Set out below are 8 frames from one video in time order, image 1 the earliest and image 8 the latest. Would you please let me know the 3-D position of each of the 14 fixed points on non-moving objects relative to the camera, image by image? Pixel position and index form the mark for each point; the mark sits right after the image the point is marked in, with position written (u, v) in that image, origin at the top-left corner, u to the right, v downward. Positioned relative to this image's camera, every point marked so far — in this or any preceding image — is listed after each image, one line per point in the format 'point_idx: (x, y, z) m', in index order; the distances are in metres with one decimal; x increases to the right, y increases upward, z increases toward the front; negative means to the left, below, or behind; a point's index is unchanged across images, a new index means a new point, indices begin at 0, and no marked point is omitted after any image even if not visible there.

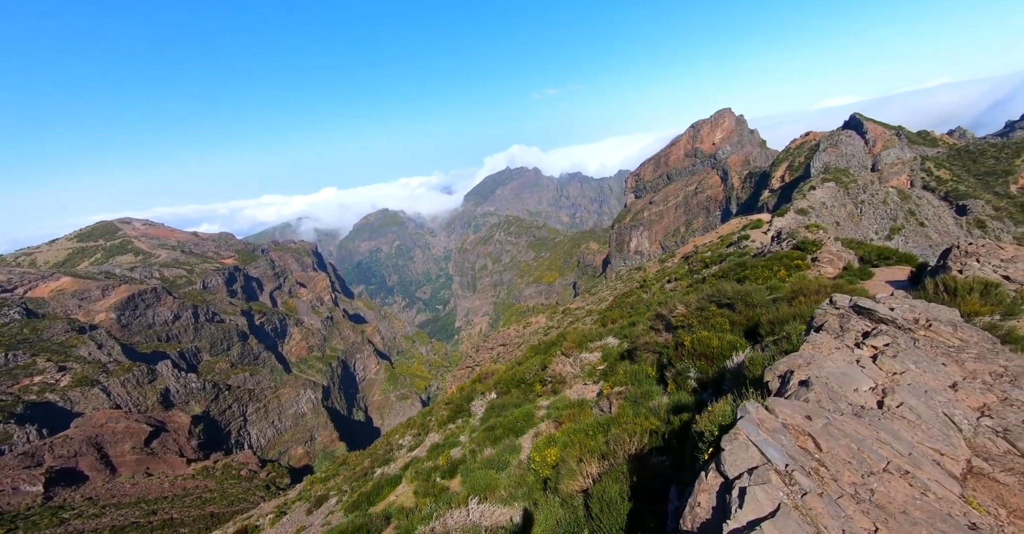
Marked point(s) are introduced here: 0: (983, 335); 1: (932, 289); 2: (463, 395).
0: (+5.9, -0.8, +6.4) m
1: (+8.8, -0.4, +10.8) m
2: (-1.3, -4.5, +17.7) m
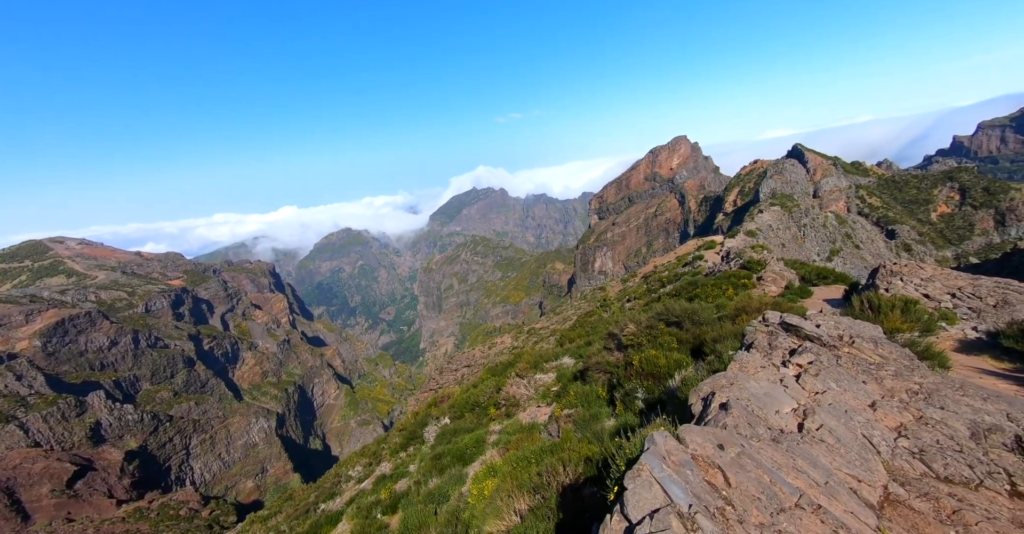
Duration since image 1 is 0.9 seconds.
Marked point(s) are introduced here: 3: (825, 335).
0: (+5.1, -1.1, +6.5) m
1: (+7.6, -0.8, +11.2) m
2: (-3.0, -5.2, +17.1) m
3: (+4.1, -0.9, +6.6) m
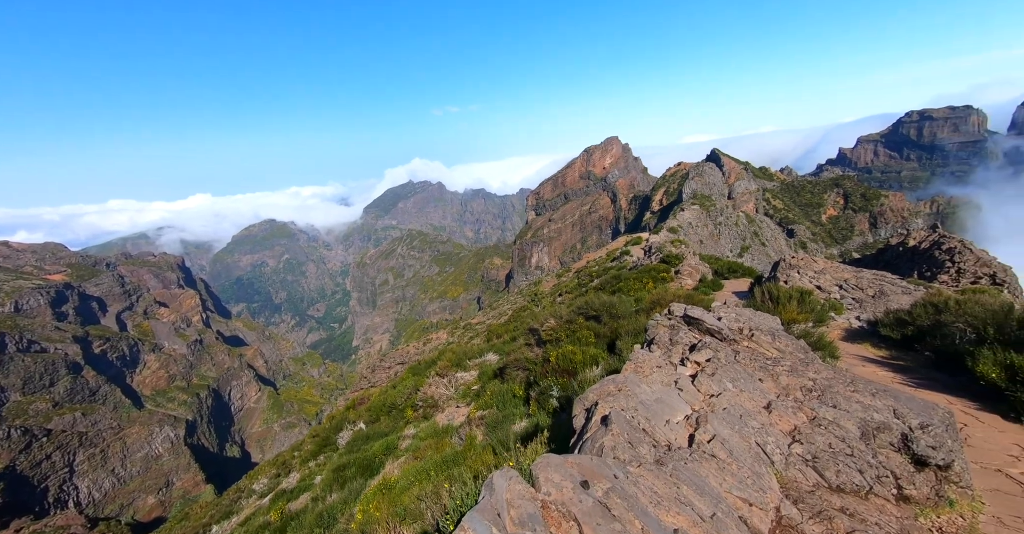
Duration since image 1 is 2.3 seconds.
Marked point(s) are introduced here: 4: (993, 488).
0: (+3.7, -1.0, +6.5) m
1: (+5.6, -0.7, +11.5) m
2: (-5.7, -5.1, +15.9) m
3: (+2.7, -0.8, +6.5) m
4: (+4.7, -2.2, +5.0) m
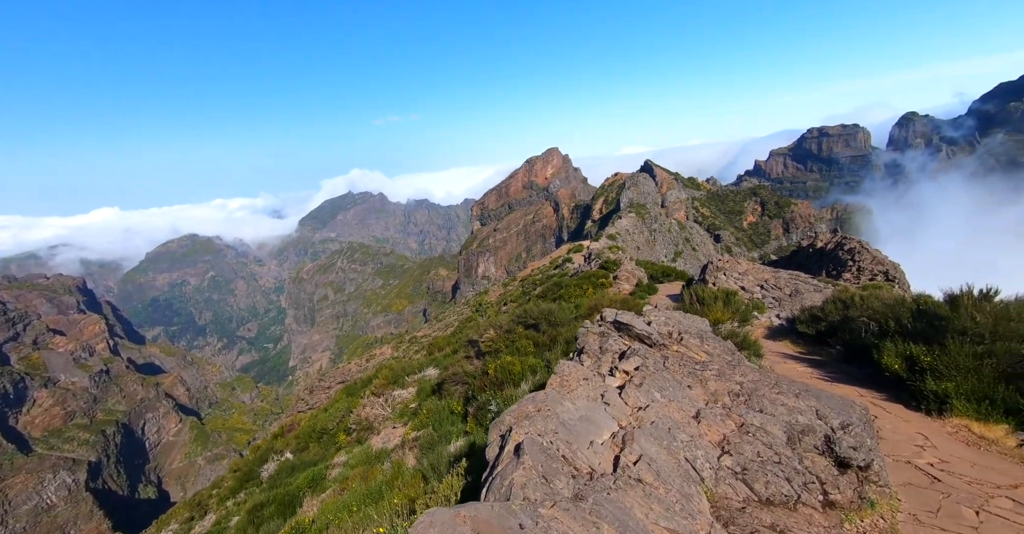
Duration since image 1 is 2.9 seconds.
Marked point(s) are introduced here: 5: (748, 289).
0: (+2.8, -1.0, +6.5) m
1: (+4.1, -0.7, +11.7) m
2: (-7.5, -5.6, +14.7) m
3: (+1.8, -0.9, +6.4) m
4: (+4.0, -2.2, +5.1) m
5: (+8.9, -0.8, +18.8) m
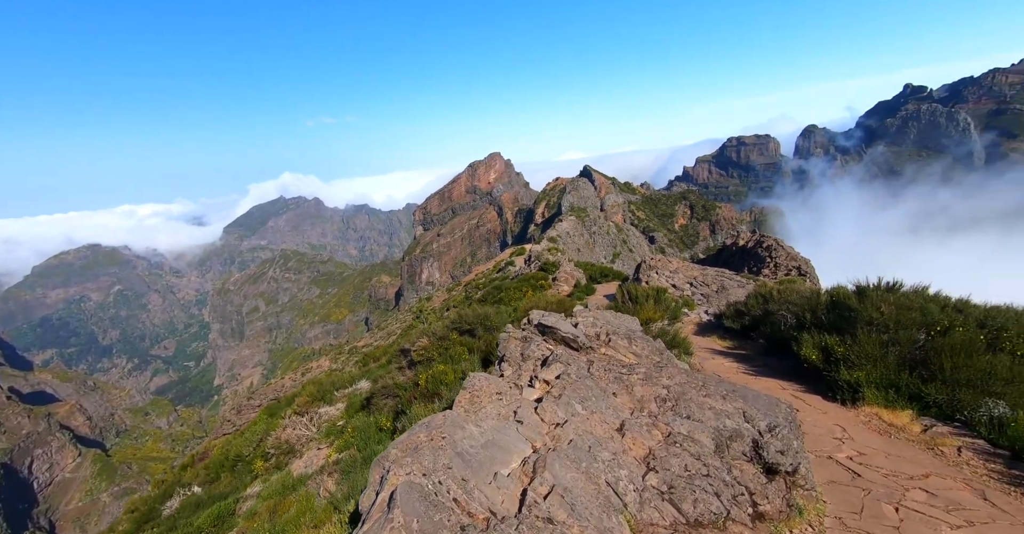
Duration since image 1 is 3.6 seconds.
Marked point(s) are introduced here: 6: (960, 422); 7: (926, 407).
0: (+1.8, -1.0, +6.3) m
1: (+2.5, -0.7, +11.6) m
2: (-9.2, -5.9, +13.2) m
3: (+0.8, -0.9, +6.0) m
4: (+3.2, -2.1, +5.1) m
5: (+6.4, -0.8, +19.2) m
6: (+6.0, -2.1, +6.8) m
7: (+5.9, -2.0, +7.2) m
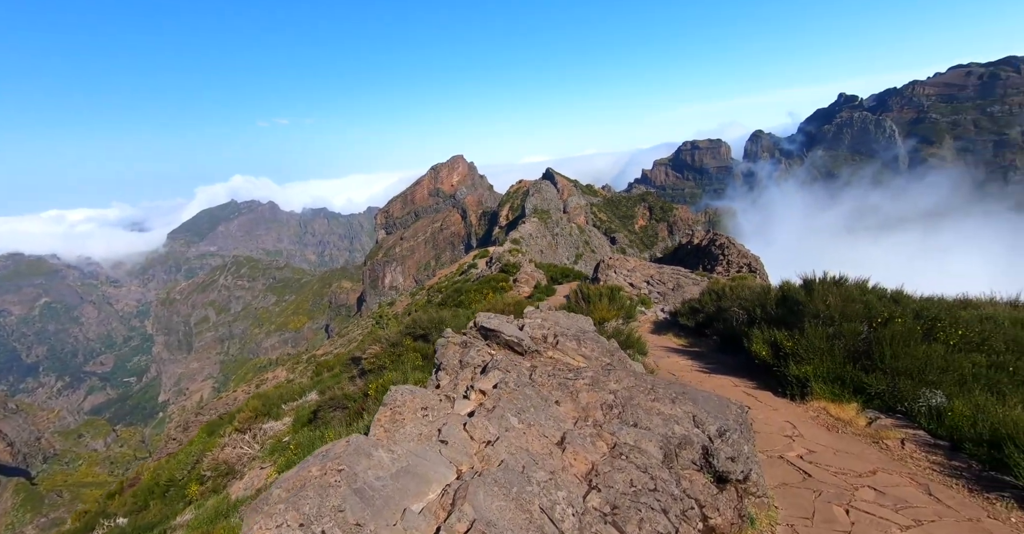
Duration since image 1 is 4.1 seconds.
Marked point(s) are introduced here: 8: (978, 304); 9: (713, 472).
0: (+1.1, -1.0, +6.1) m
1: (+1.4, -0.7, +11.4) m
2: (-10.3, -6.2, +12.1) m
3: (+0.2, -0.9, +5.7) m
4: (+2.6, -2.1, +4.9) m
5: (+4.7, -0.7, +19.3) m
6: (+5.3, -2.0, +6.9) m
7: (+5.2, -1.9, +7.3) m
8: (+10.2, -0.8, +11.2) m
9: (+1.7, -1.7, +4.4) m
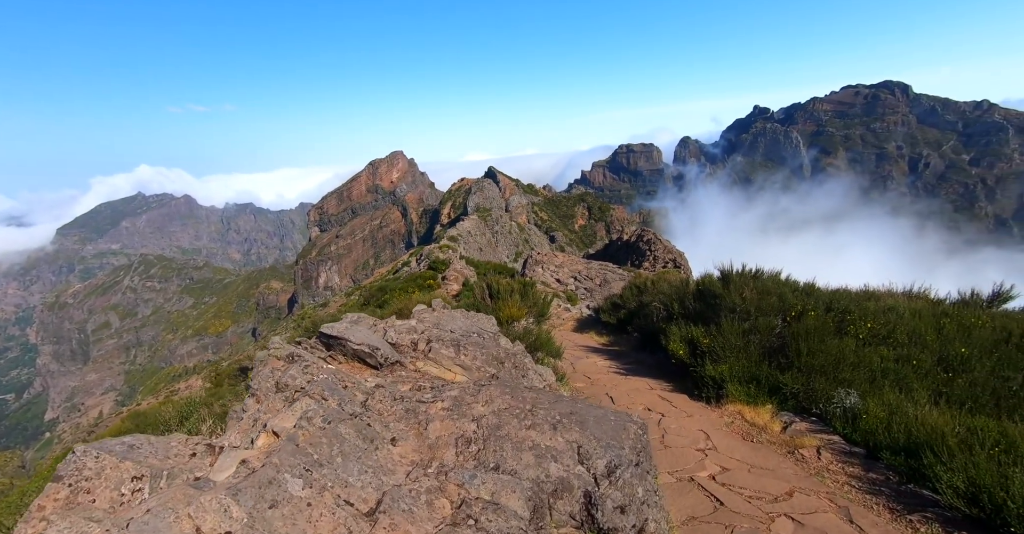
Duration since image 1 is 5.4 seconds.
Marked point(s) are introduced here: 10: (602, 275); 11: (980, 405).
0: (-0.2, -0.9, +5.1) m
1: (-0.6, -0.6, +10.4) m
2: (-12.2, -6.1, +9.7) m
3: (-1.1, -0.8, +4.6) m
4: (+1.5, -2.0, +4.2) m
5: (+1.7, -0.6, +18.6) m
6: (+3.9, -1.9, +6.4) m
7: (+3.7, -1.8, +6.8) m
8: (+8.2, -0.6, +11.3) m
9: (+0.7, -1.7, +3.5) m
10: (+3.4, -0.3, +19.3) m
11: (+6.1, -1.8, +6.5) m
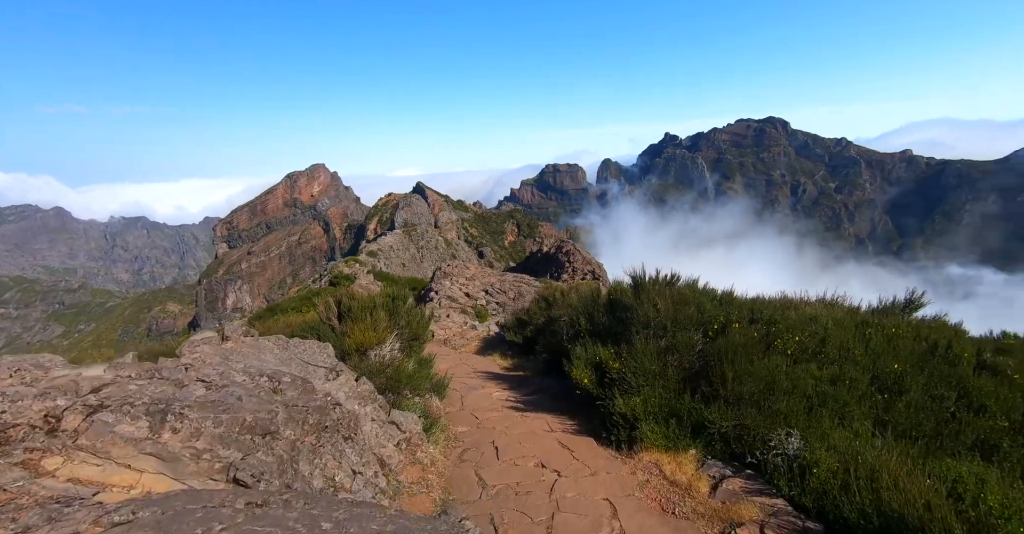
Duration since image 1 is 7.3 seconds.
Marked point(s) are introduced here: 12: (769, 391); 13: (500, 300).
0: (-1.5, -0.9, +3.0) m
1: (-2.7, -0.8, +8.2) m
2: (-14.0, -6.5, +5.6) m
3: (-2.3, -0.8, +2.4) m
4: (+0.3, -2.0, +2.3) m
5: (-1.6, -1.0, +16.7) m
6: (+2.3, -1.9, +4.9) m
7: (+2.1, -1.8, +5.3) m
8: (+5.8, -0.8, +10.4) m
9: (-0.4, -1.6, +1.5) m
10: (-0.1, -0.8, +17.6) m
11: (+4.5, -1.8, +5.4) m
12: (+2.8, -1.4, +5.5) m
13: (-0.8, -1.1, +16.5) m
